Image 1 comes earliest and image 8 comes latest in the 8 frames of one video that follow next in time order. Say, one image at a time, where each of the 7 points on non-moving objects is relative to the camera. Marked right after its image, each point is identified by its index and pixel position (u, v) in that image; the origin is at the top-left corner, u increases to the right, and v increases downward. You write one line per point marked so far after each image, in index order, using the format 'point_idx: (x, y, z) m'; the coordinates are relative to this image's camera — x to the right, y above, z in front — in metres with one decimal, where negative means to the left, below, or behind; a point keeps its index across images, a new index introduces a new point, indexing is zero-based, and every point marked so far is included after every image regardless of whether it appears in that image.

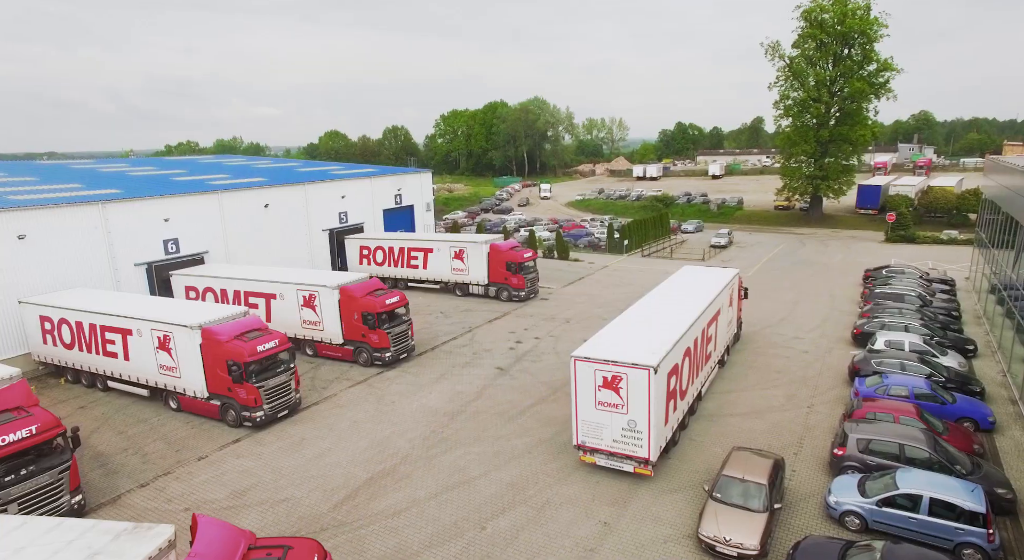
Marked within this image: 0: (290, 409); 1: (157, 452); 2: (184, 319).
0: (-6.2, -3.6, +18.0) m
1: (-8.9, -4.3, +16.2) m
2: (-9.0, -1.0, +17.7) m
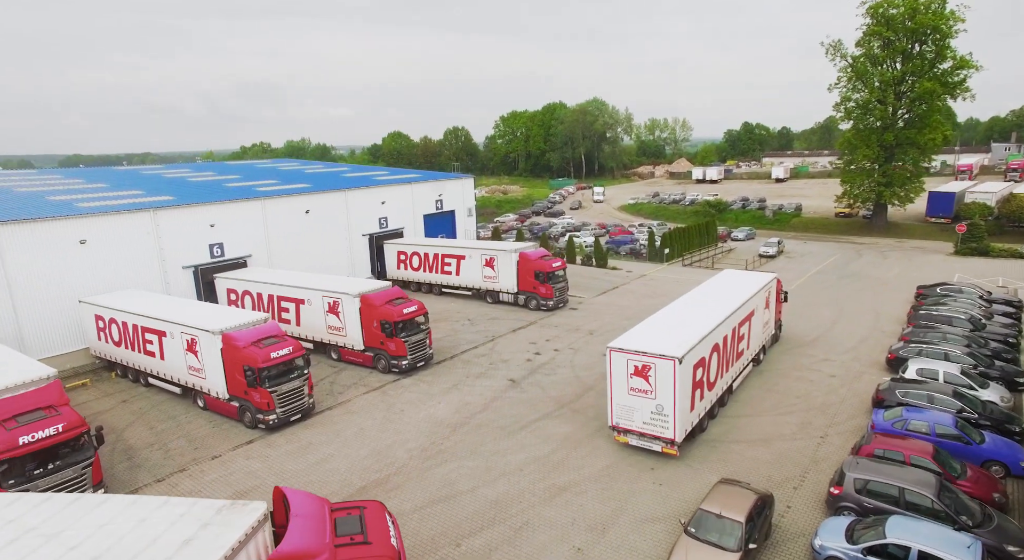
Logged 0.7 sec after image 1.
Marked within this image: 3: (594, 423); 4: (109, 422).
0: (-6.1, -3.9, +18.8) m
1: (-9.0, -4.5, +17.4) m
2: (-8.8, -1.3, +18.9) m
3: (+2.3, -4.0, +18.1) m
4: (-11.9, -4.1, +18.9) m
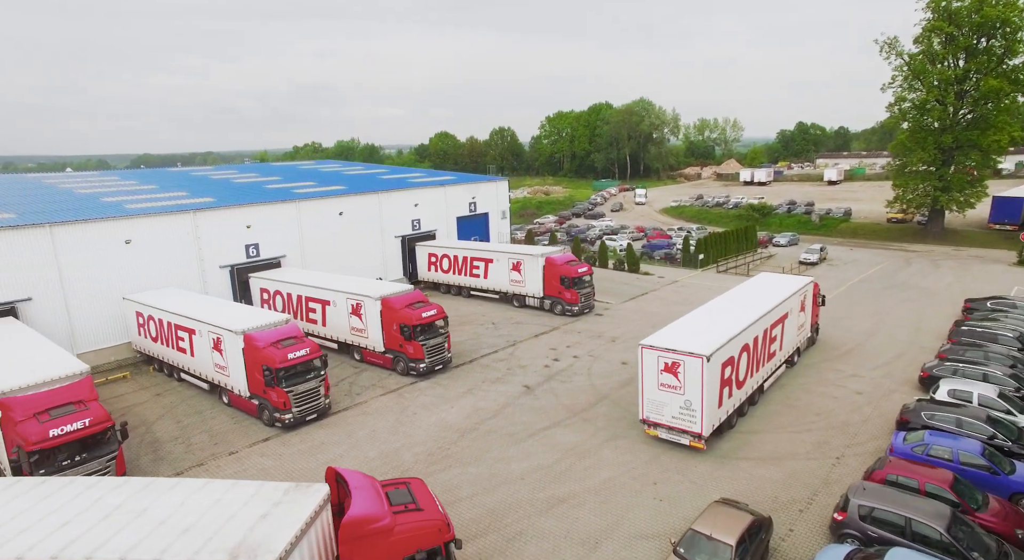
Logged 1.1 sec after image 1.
0: (-5.8, -4.0, +19.3) m
1: (-8.8, -4.6, +18.1) m
2: (-8.4, -1.3, +19.6) m
3: (+2.5, -4.3, +18.0) m
4: (-11.5, -4.1, +19.9) m
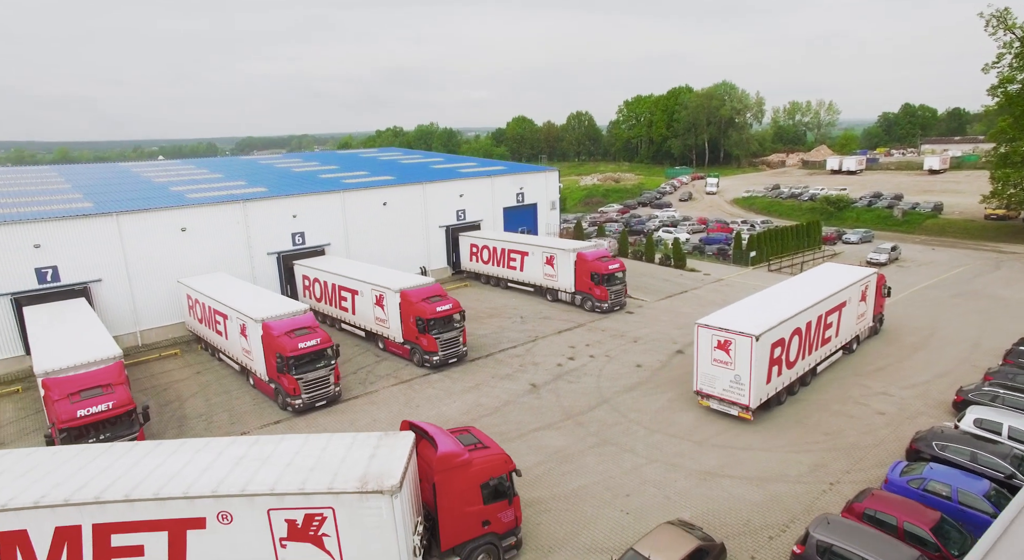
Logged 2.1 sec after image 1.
0: (-5.8, -3.8, +20.4) m
1: (-8.9, -4.3, +19.7) m
2: (-8.3, -1.0, +21.0) m
3: (+2.2, -4.4, +17.9) m
4: (-11.4, -3.7, +21.9) m
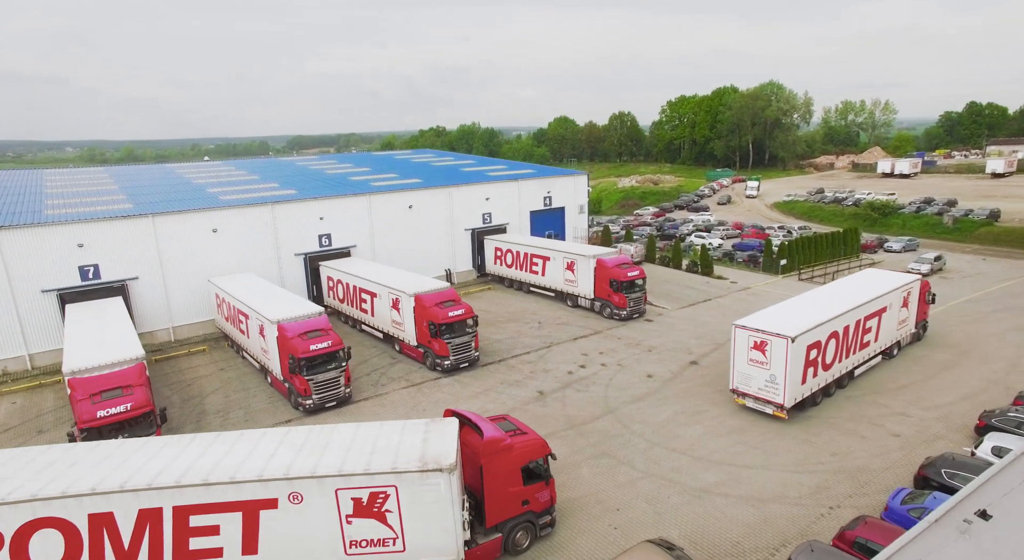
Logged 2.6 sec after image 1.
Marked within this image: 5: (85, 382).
0: (-5.6, -3.9, +20.9) m
1: (-8.8, -4.4, +20.5) m
2: (-8.0, -1.1, +21.7) m
3: (+2.2, -4.7, +17.8) m
4: (-11.0, -3.7, +22.8) m
5: (-11.7, -2.7, +17.8) m
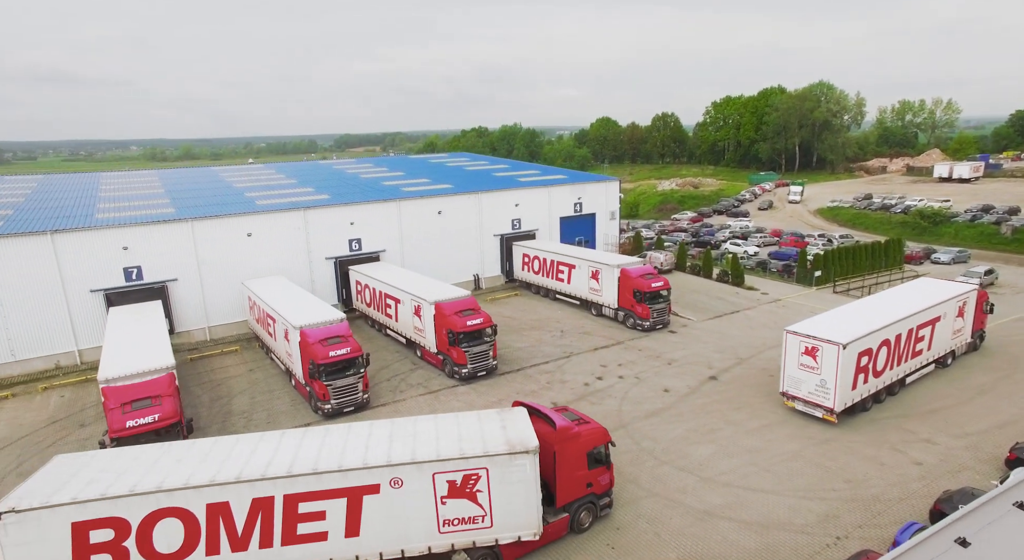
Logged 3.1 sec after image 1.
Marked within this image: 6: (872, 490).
0: (-5.1, -4.2, +21.4) m
1: (-8.4, -4.6, +21.2) m
2: (-7.4, -1.3, +22.4) m
3: (+2.4, -5.1, +17.7) m
4: (-10.4, -3.9, +23.7) m
5: (-11.4, -2.8, +18.7) m
6: (+8.9, -5.2, +16.1) m
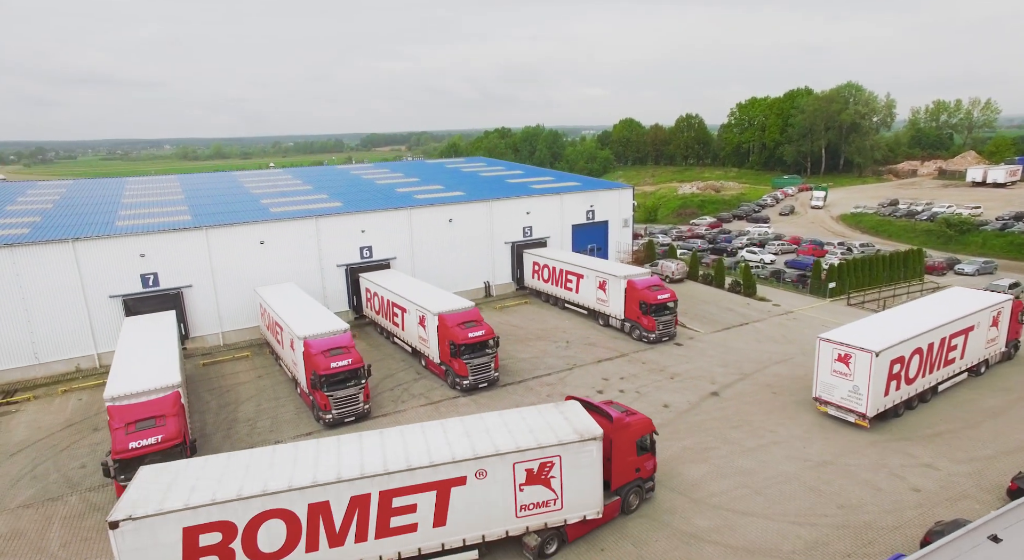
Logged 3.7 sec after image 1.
0: (-5.2, -4.6, +21.8) m
1: (-8.4, -5.0, +21.7) m
2: (-7.4, -1.7, +22.8) m
3: (+2.1, -5.6, +17.8) m
4: (-10.4, -4.2, +24.3) m
5: (-11.6, -3.2, +19.4) m
6: (+8.6, -5.8, +15.8) m
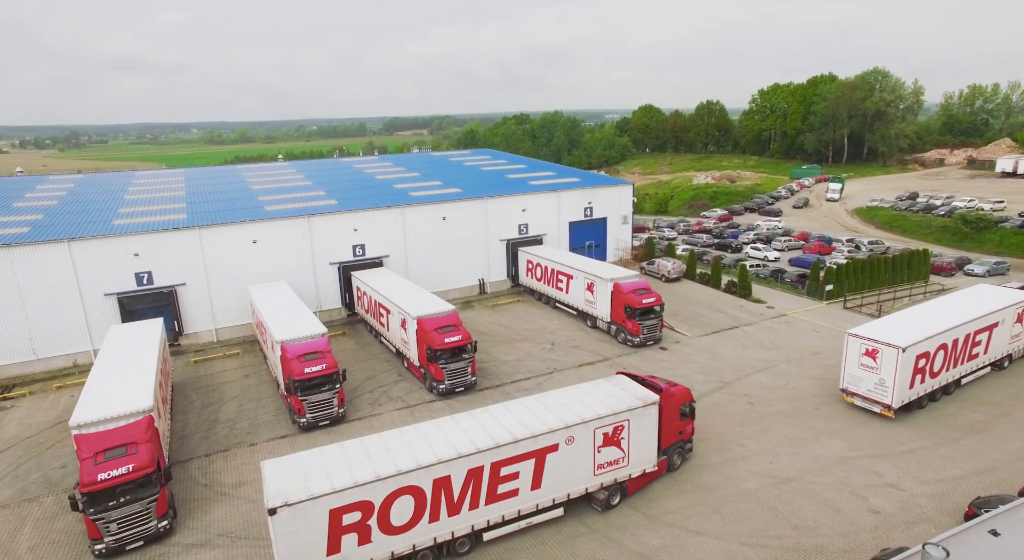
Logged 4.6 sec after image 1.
0: (-6.1, -4.8, +22.1) m
1: (-9.3, -5.1, +22.2) m
2: (-8.2, -1.8, +23.1) m
3: (+1.0, -6.0, +17.7) m
4: (-11.1, -4.3, +24.9) m
5: (-12.6, -3.4, +19.9) m
6: (+7.4, -6.3, +15.5) m
